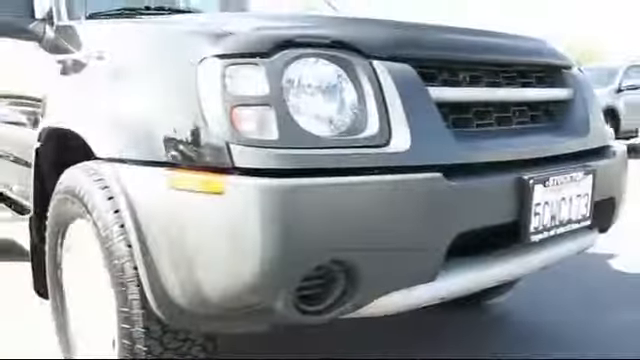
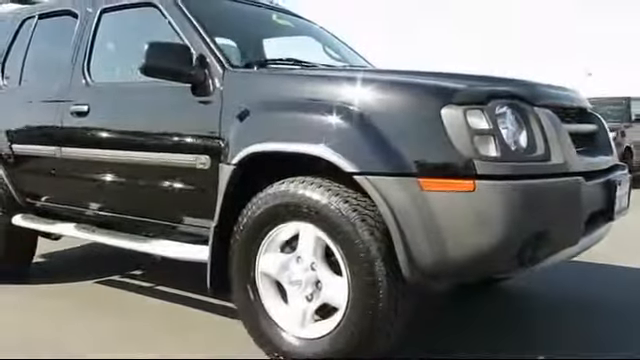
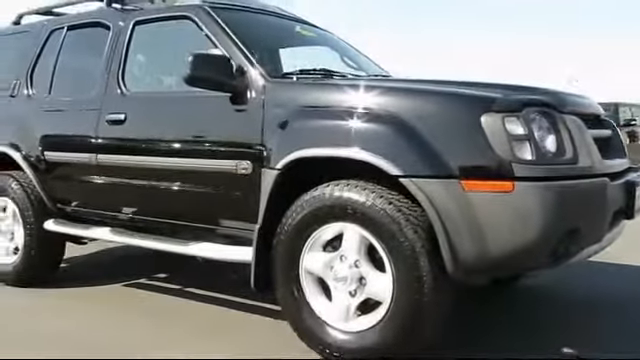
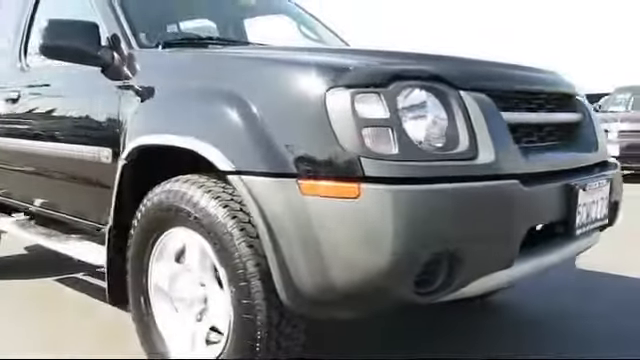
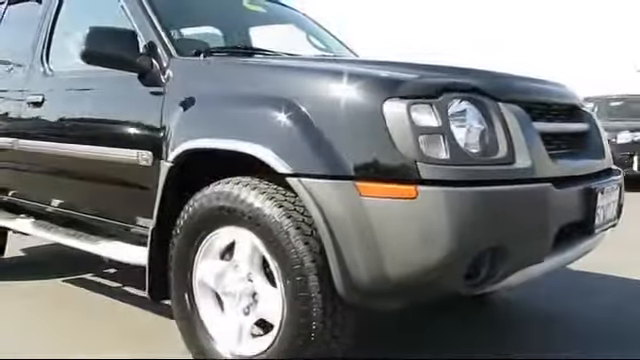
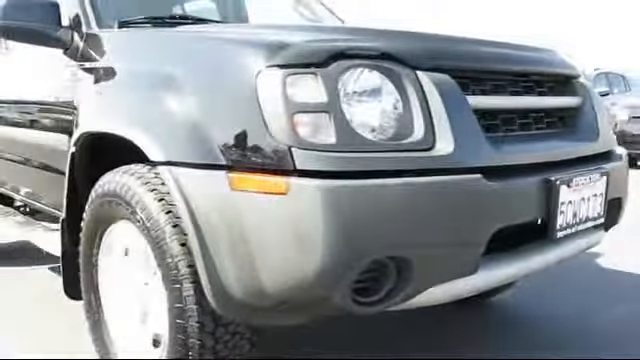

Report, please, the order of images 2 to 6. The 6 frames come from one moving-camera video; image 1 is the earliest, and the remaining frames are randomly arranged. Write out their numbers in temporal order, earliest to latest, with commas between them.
6, 4, 5, 2, 3
